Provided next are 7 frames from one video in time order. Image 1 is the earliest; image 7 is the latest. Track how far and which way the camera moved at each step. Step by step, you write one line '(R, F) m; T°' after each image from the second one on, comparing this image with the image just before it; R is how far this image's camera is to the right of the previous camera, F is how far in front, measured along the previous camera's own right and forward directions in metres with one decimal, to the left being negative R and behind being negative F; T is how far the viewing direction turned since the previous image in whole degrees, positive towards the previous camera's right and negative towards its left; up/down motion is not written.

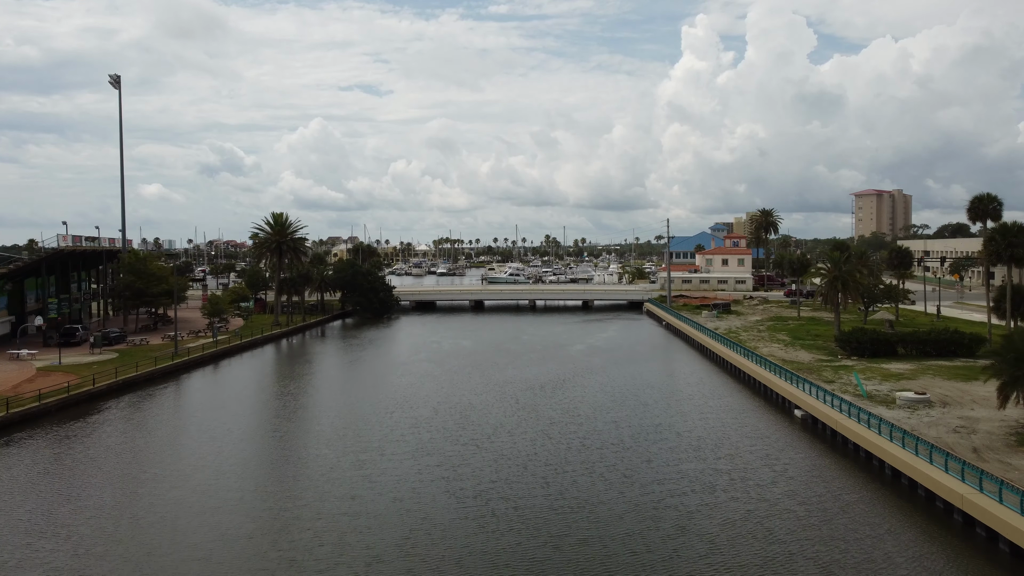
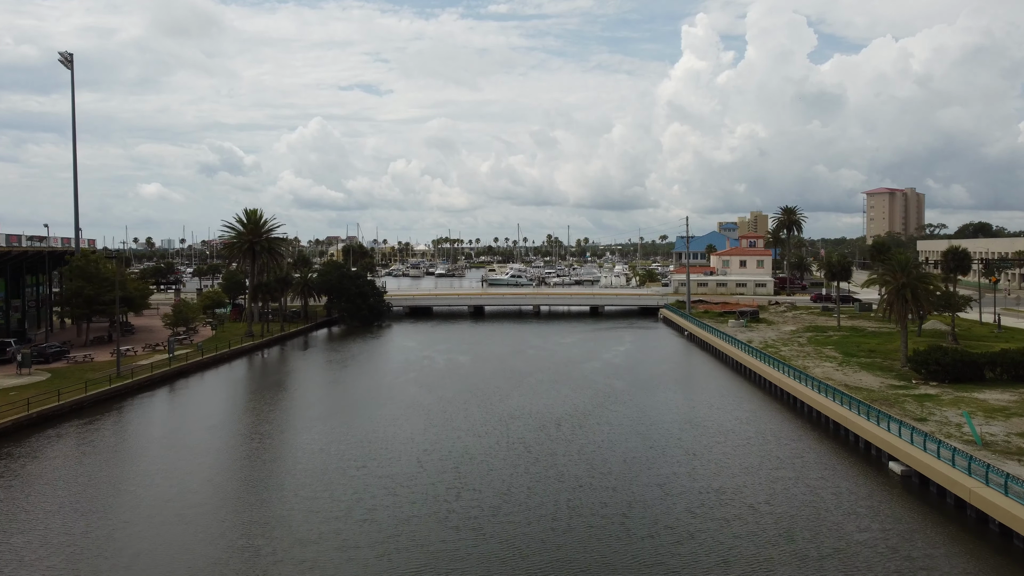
(-0.4, +7.1) m; 0°
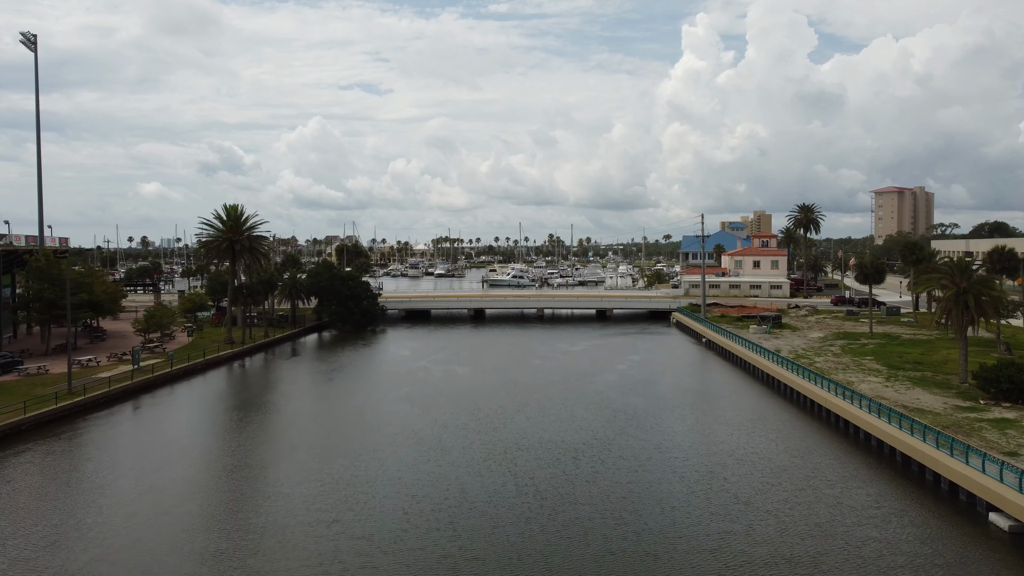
(-0.3, +4.6) m; 0°
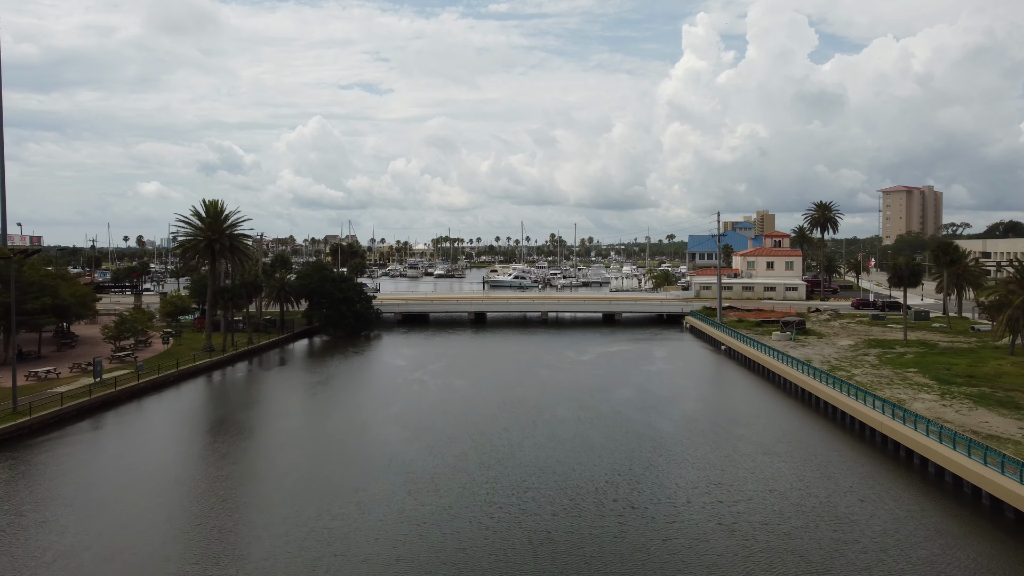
(-0.3, +4.1) m; 0°
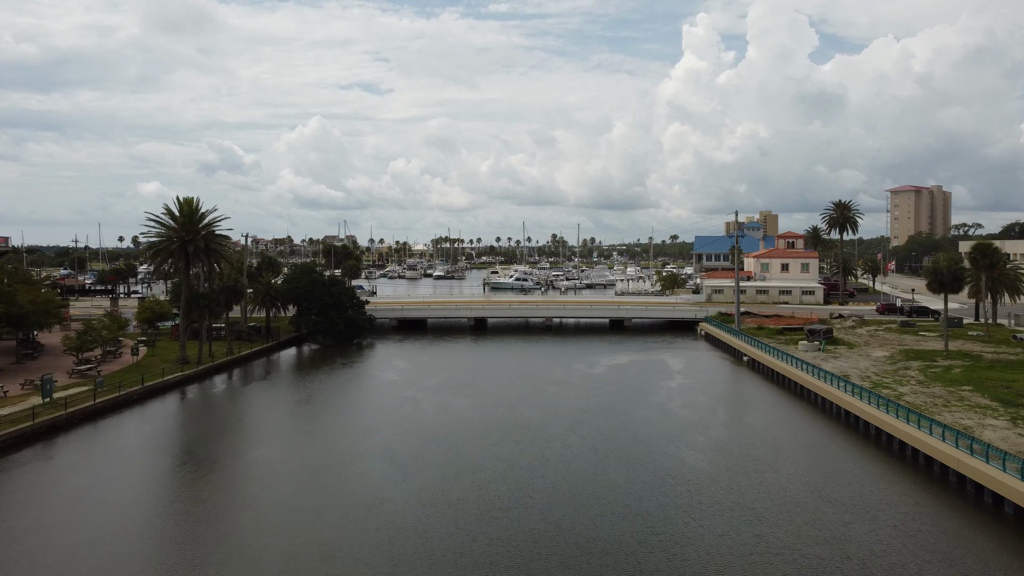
(-0.2, +4.2) m; 0°
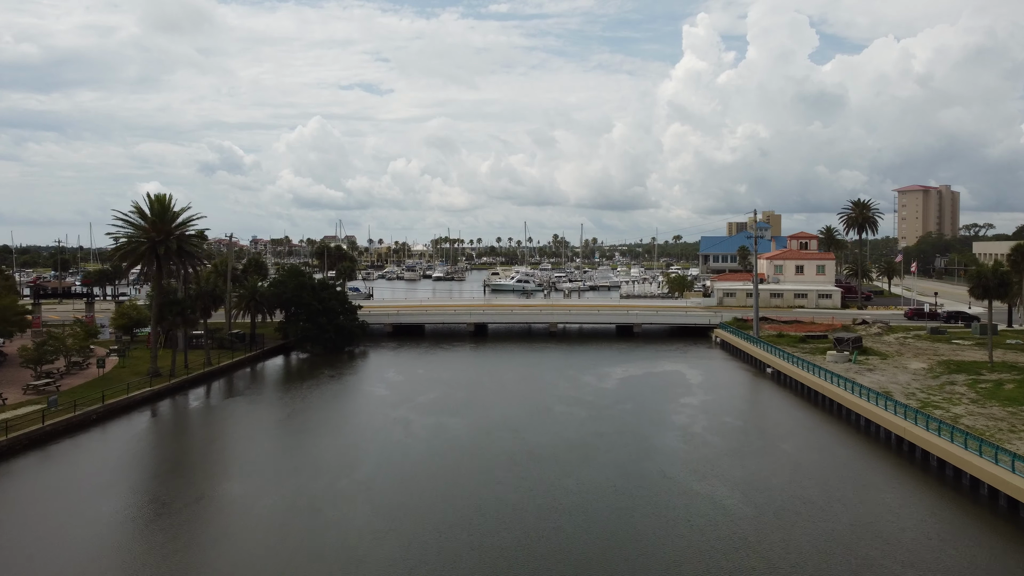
(-0.2, +3.8) m; 0°
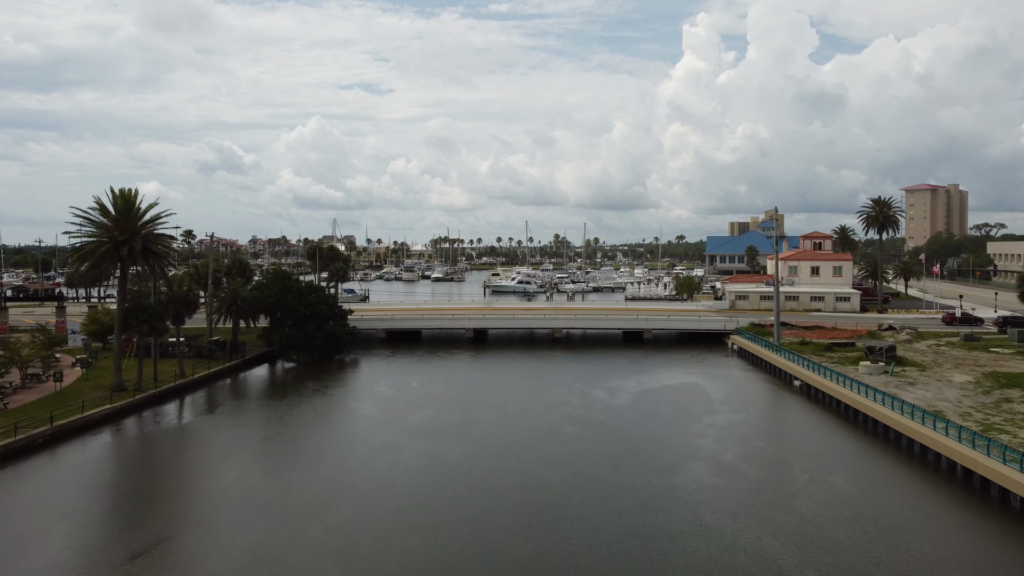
(-0.2, +3.8) m; 0°
